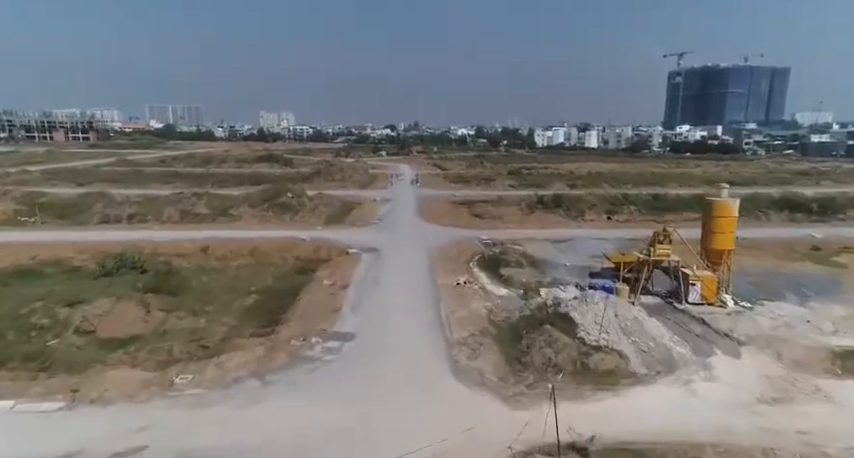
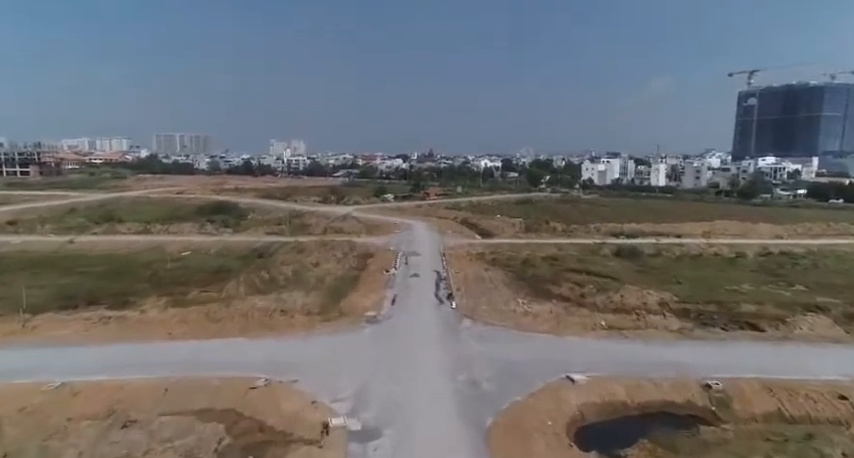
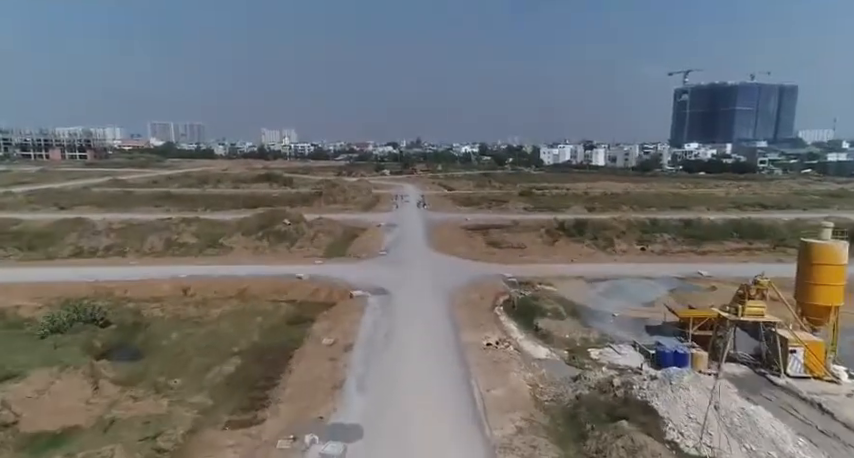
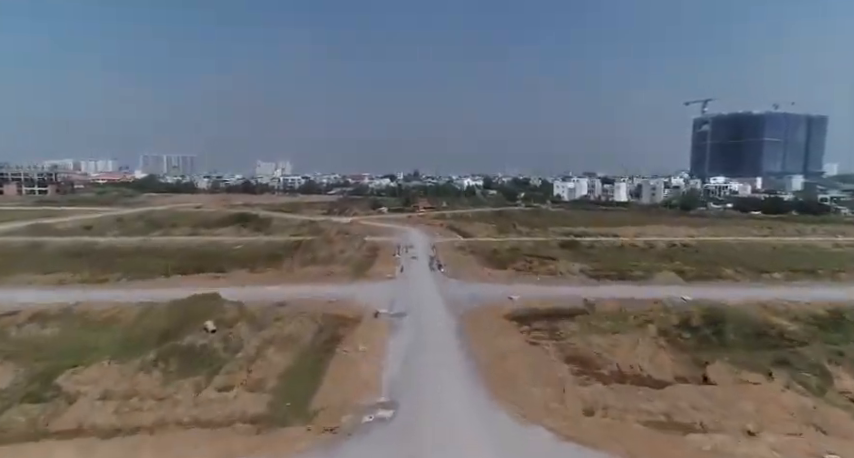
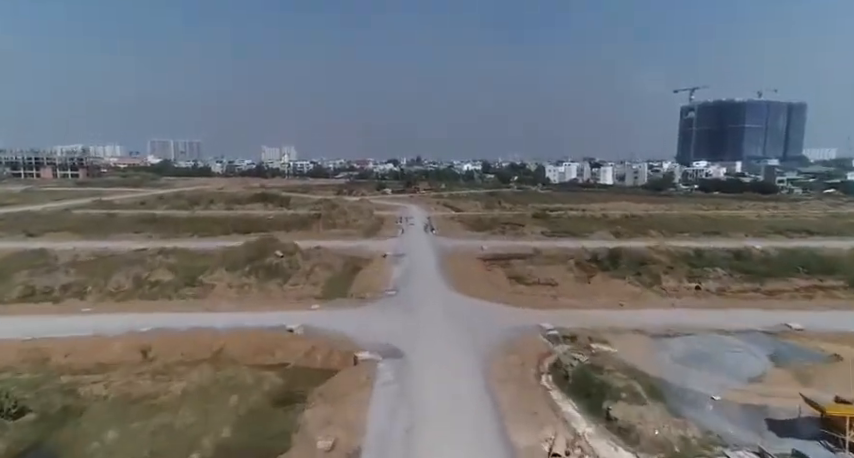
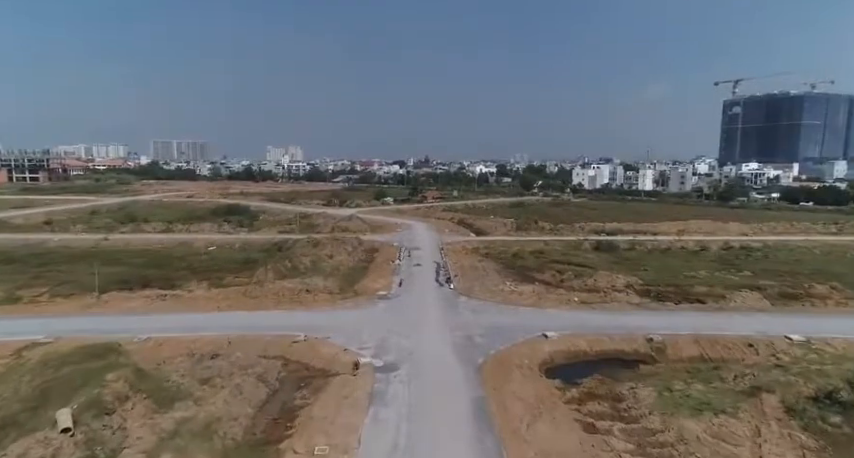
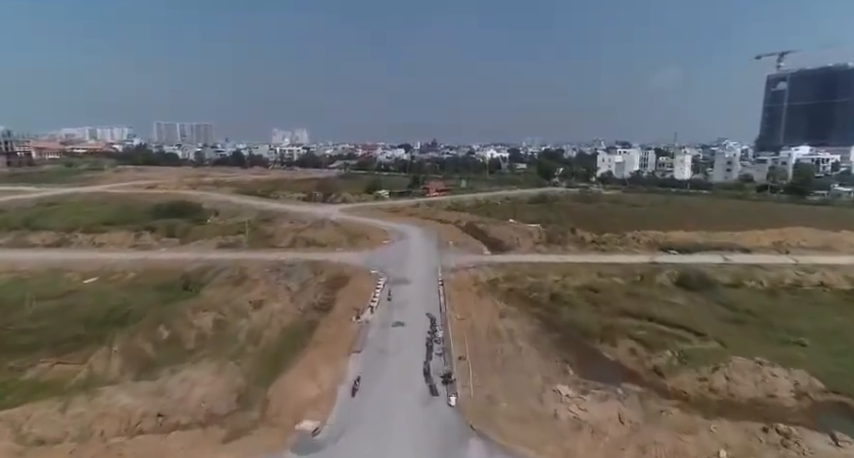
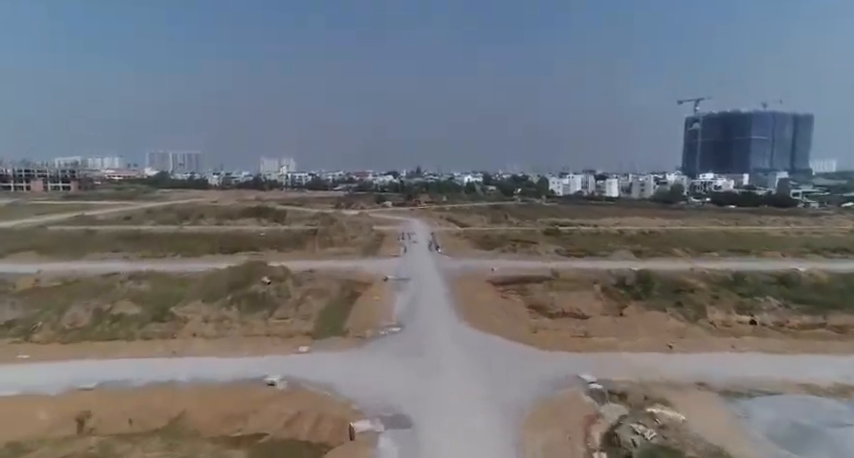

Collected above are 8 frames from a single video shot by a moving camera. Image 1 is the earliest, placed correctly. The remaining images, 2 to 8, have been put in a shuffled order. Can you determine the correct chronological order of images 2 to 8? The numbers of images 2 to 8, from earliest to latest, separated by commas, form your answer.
3, 5, 8, 4, 6, 2, 7
